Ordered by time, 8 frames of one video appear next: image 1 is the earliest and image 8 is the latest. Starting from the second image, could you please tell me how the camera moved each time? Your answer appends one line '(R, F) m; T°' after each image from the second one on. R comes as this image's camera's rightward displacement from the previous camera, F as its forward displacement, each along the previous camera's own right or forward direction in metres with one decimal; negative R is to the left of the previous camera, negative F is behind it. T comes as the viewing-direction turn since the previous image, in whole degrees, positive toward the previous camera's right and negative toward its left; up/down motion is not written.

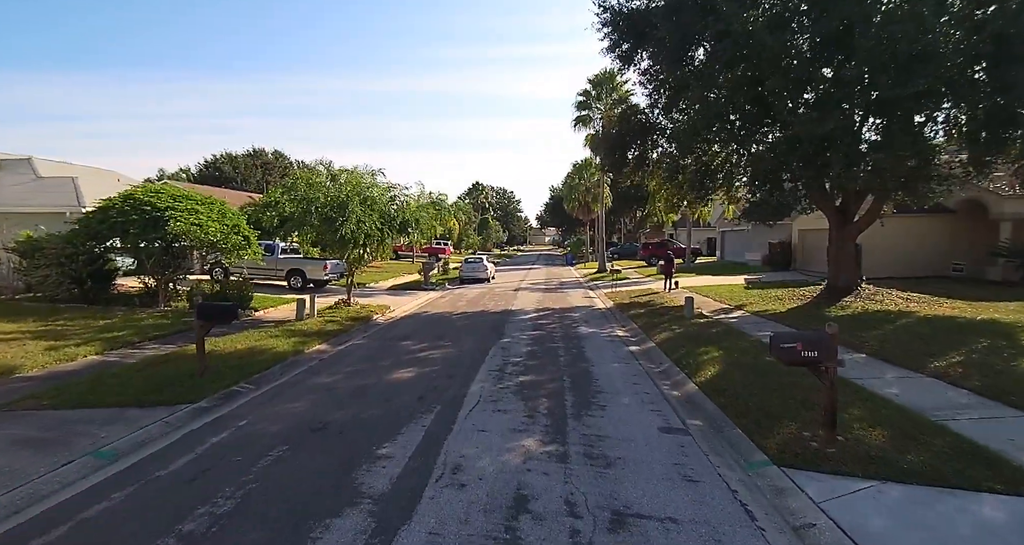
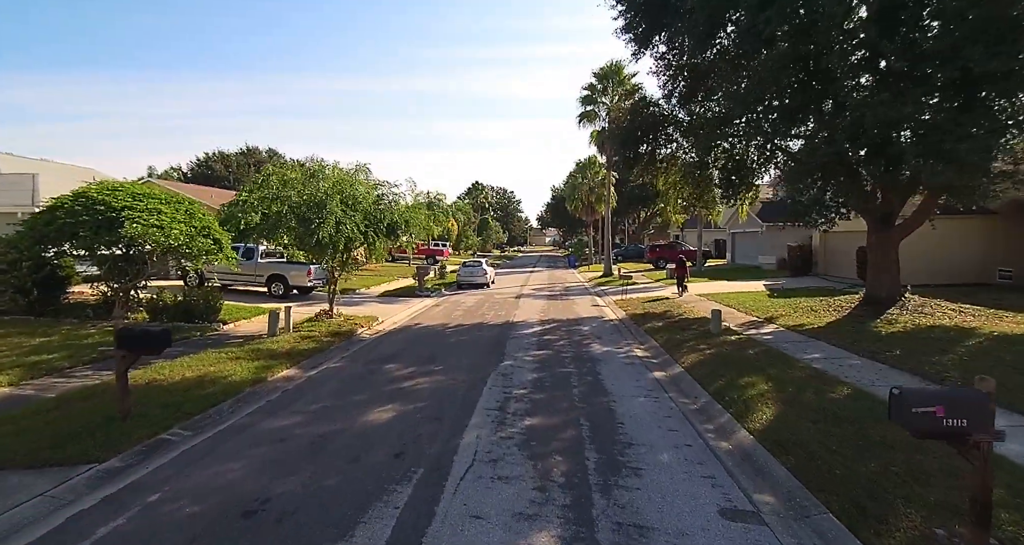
(0.0, +1.6) m; 0°
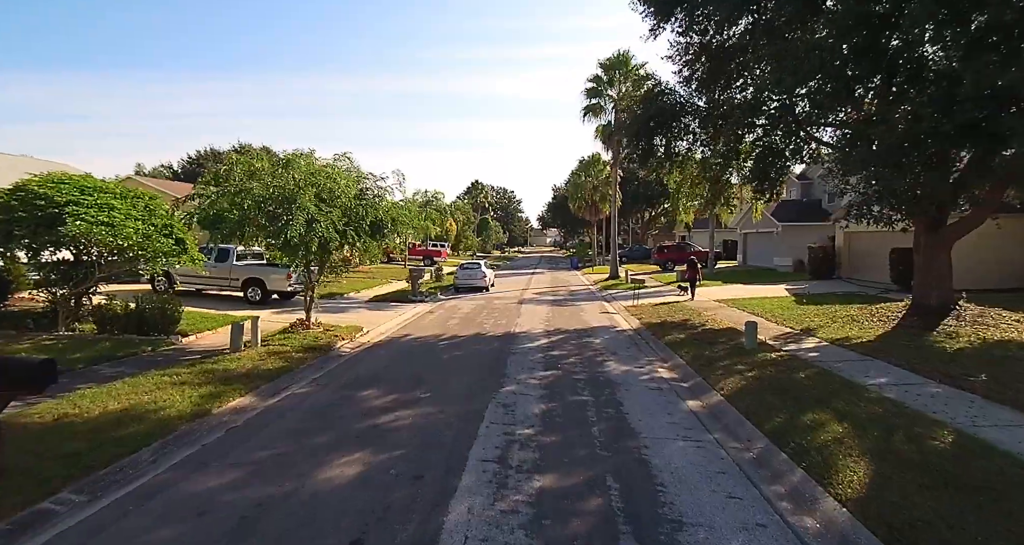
(0.0, +1.6) m; 0°
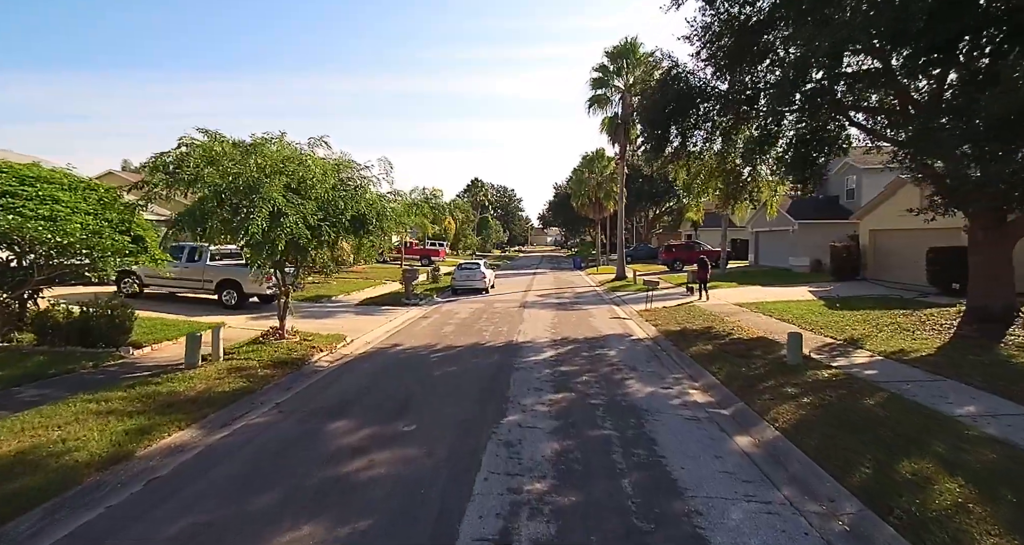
(0.0, +1.5) m; 0°
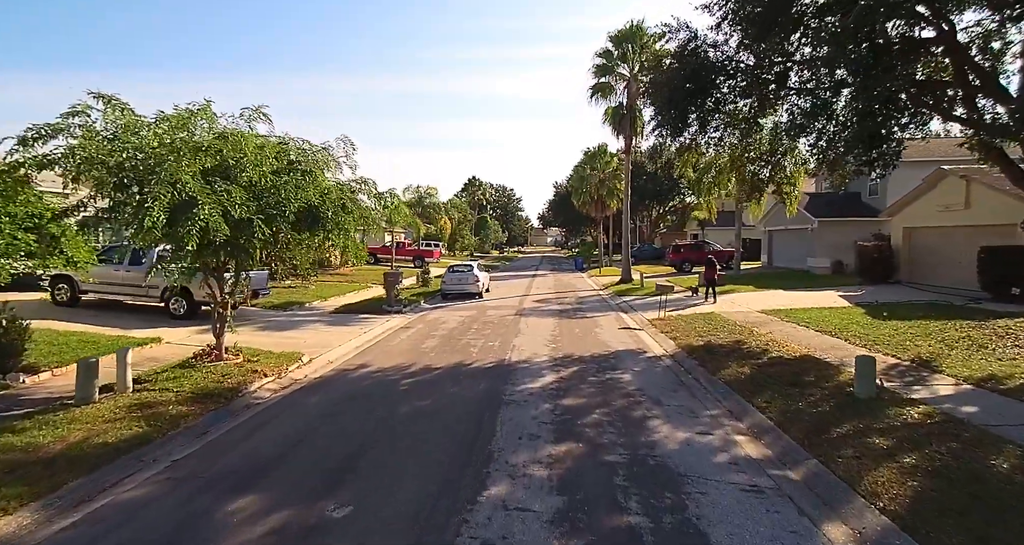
(+0.1, +1.9) m; 0°
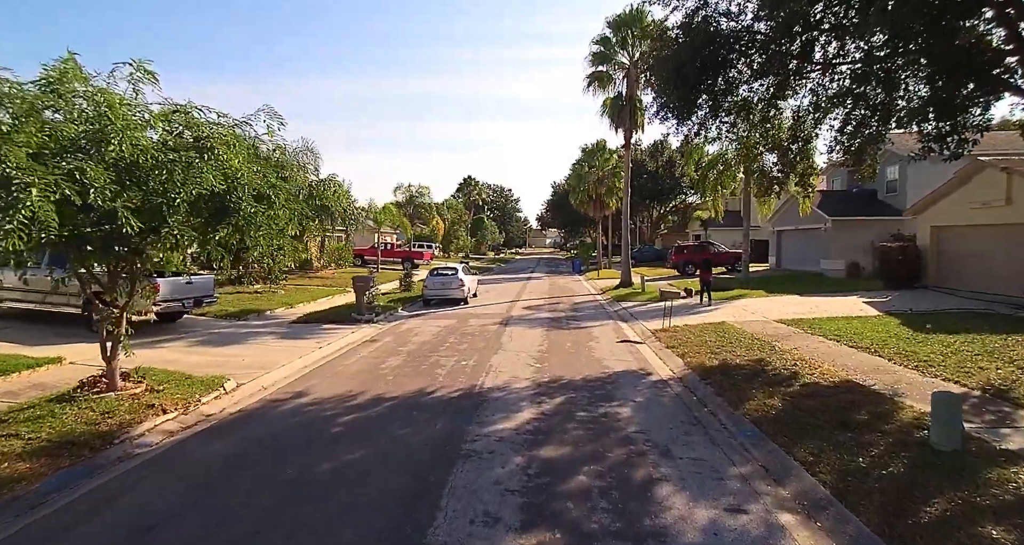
(+0.4, +1.7) m; 0°
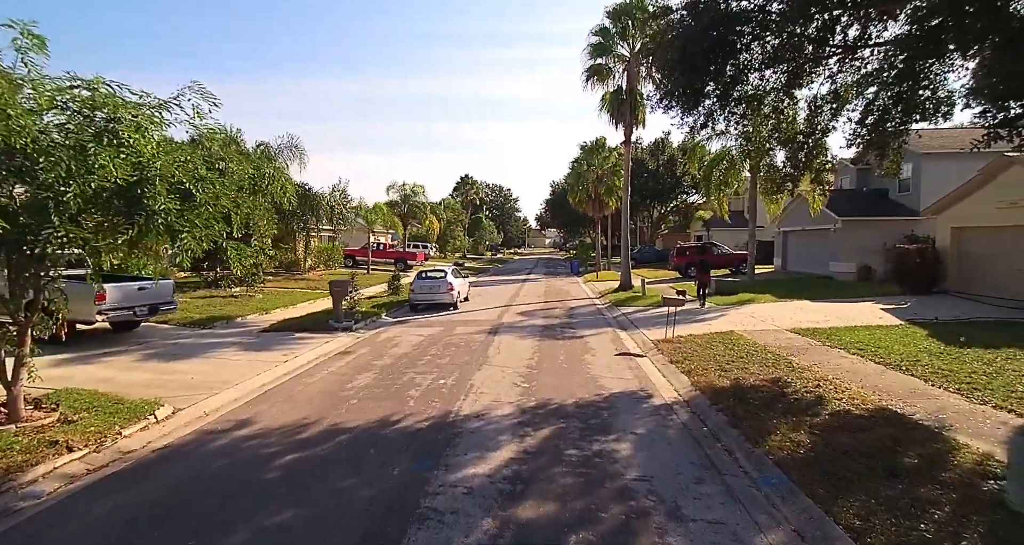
(+0.2, +1.1) m; 0°
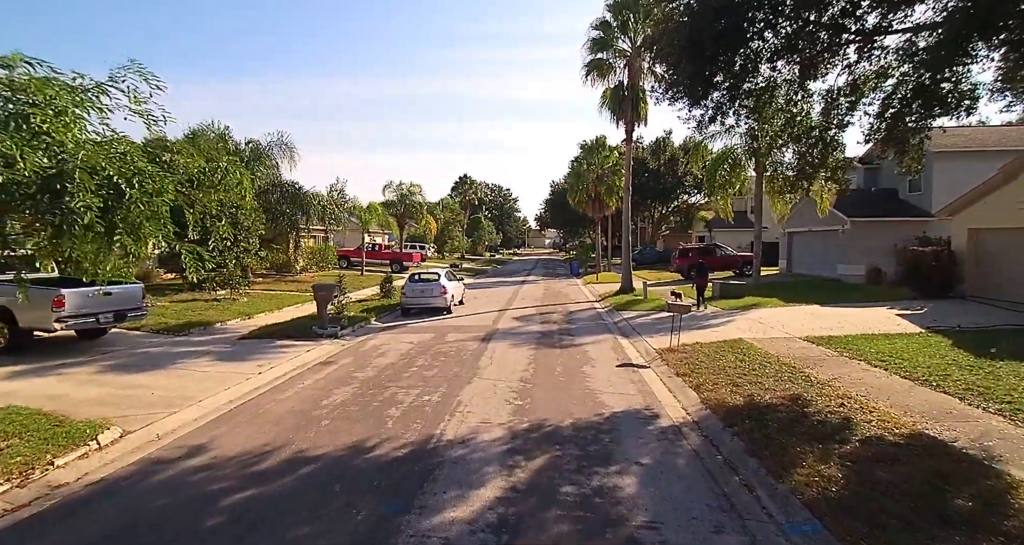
(+0.1, +0.7) m; 0°
